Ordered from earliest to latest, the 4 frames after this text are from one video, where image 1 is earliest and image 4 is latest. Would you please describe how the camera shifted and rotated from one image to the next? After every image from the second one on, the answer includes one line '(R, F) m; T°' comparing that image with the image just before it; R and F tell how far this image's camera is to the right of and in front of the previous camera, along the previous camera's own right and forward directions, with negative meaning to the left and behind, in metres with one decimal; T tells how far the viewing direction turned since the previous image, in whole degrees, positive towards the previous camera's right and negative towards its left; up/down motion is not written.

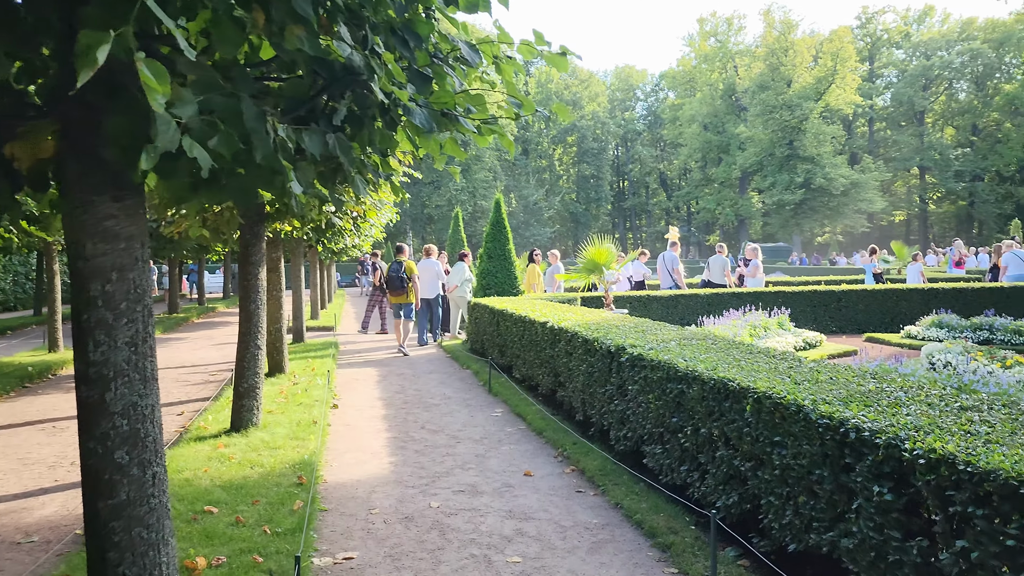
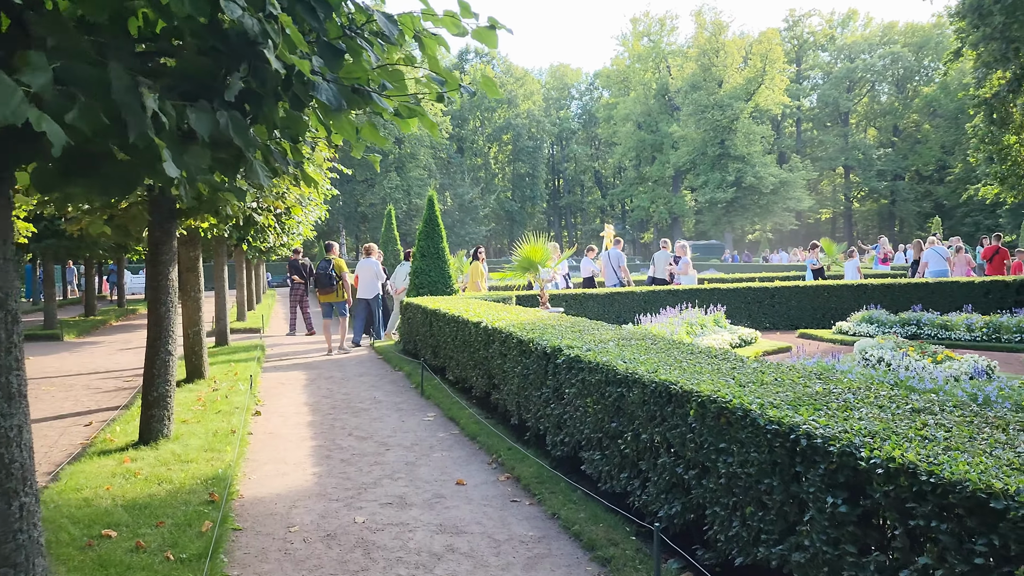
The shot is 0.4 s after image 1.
(0.0, +0.3) m; +4°
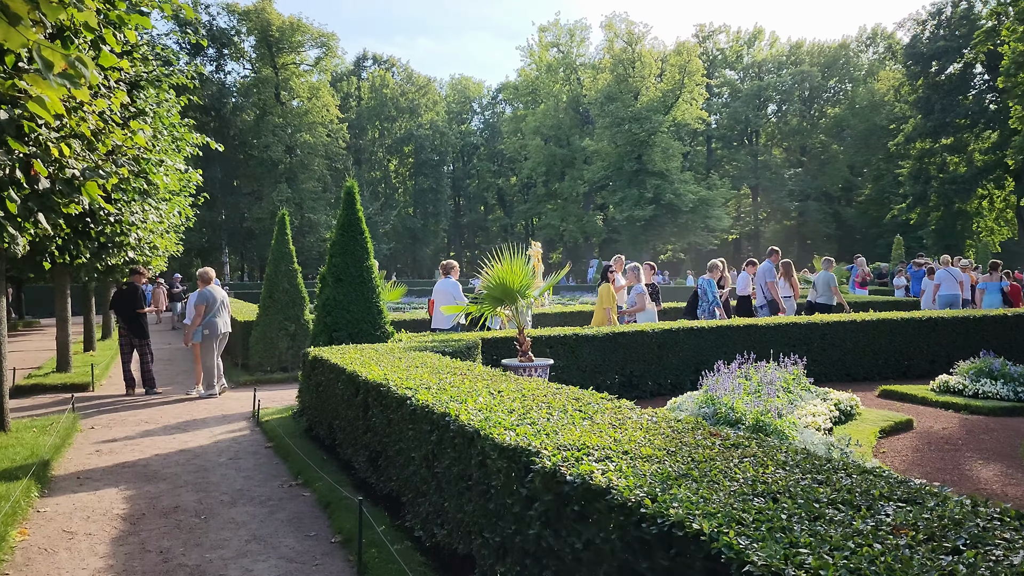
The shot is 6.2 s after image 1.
(-0.7, +4.3) m; +7°
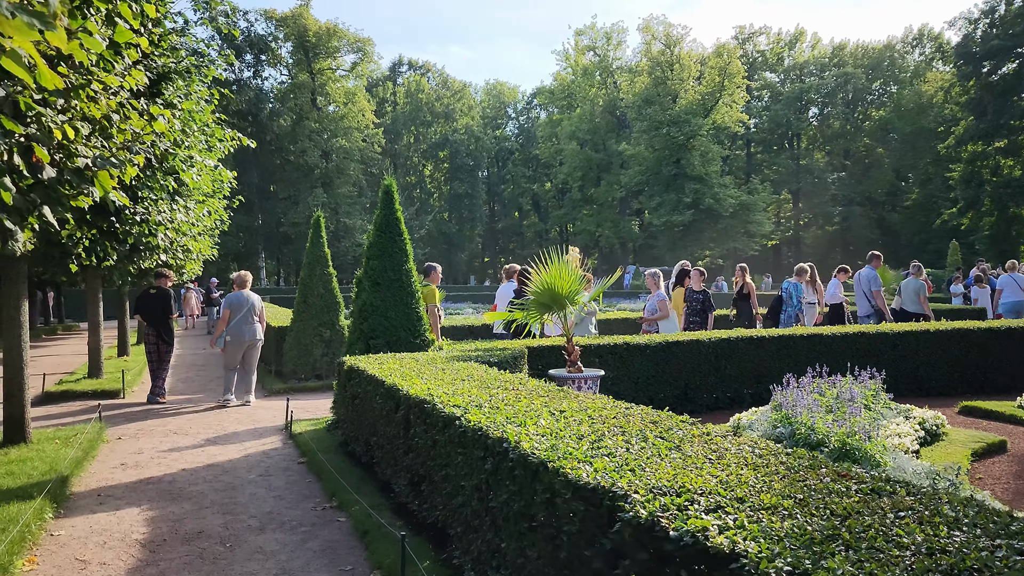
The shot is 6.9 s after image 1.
(-0.1, +0.5) m; -2°
